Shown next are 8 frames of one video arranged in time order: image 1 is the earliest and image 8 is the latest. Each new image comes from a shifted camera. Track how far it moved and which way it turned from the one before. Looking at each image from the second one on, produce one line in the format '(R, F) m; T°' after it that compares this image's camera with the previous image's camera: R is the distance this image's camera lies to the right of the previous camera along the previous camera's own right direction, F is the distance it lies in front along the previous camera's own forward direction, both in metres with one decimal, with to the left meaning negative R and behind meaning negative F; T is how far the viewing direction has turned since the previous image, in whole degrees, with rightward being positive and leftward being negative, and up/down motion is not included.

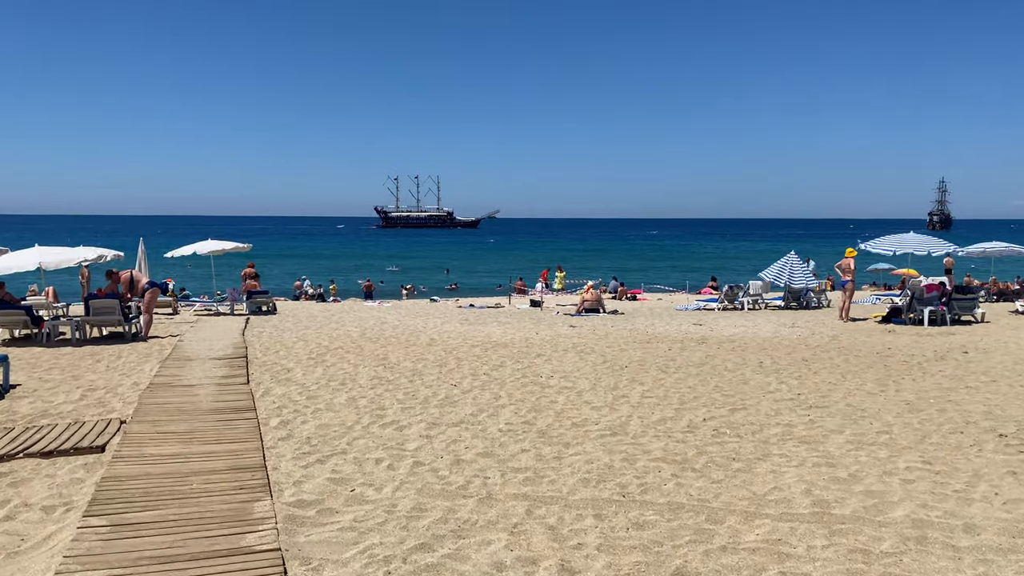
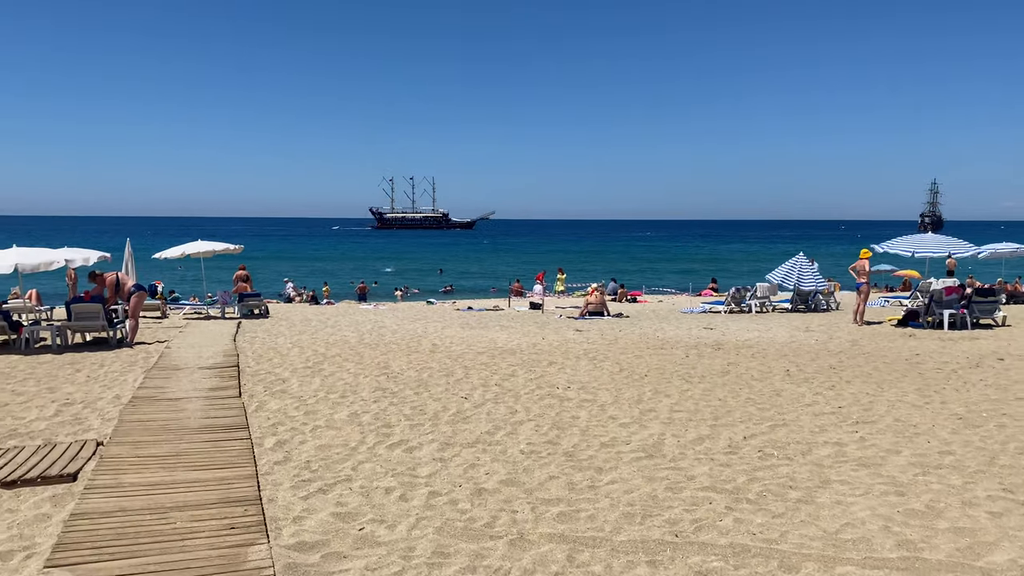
(-0.2, +0.6) m; +1°
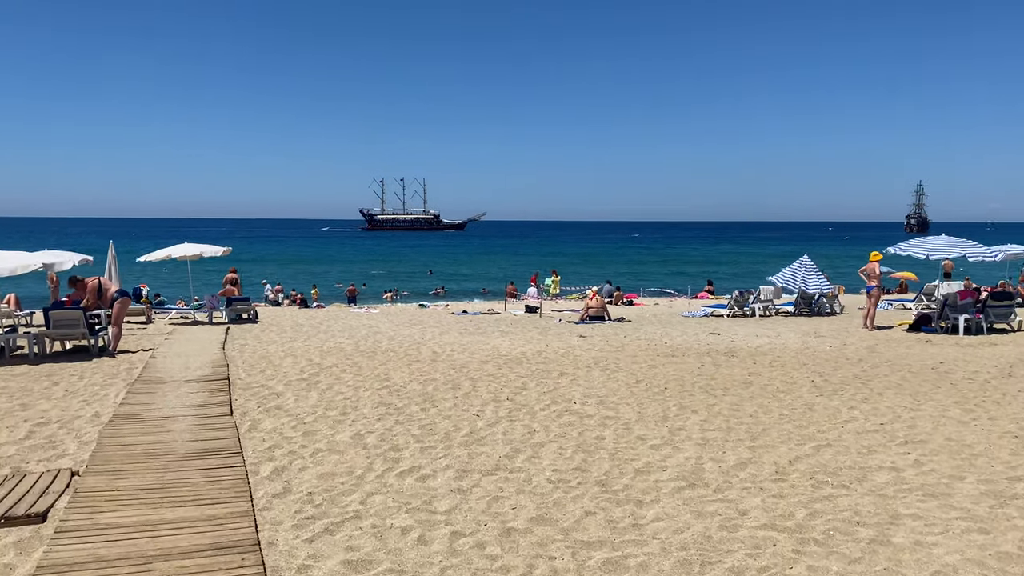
(-0.2, +0.5) m; +1°
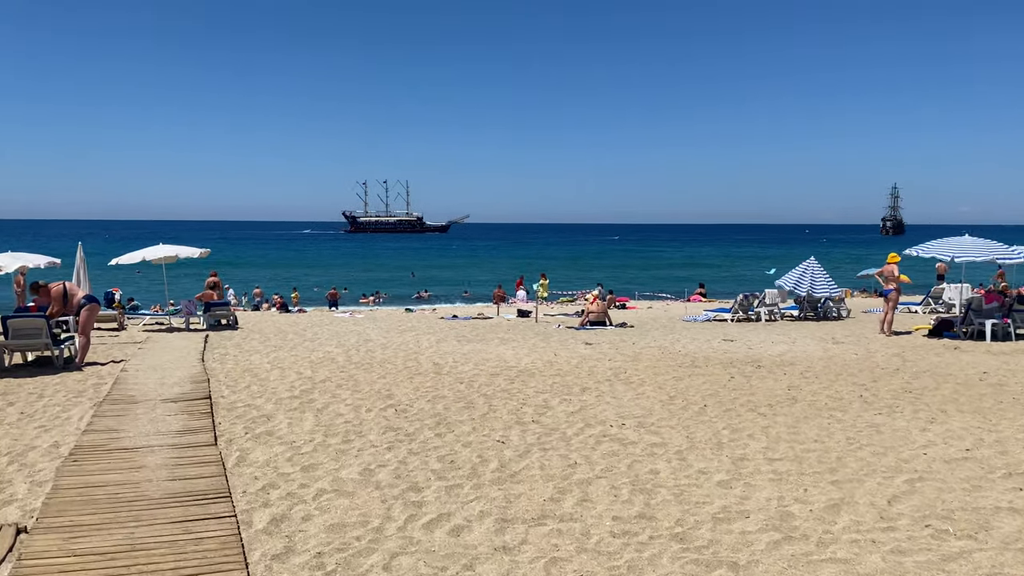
(-0.3, +0.9) m; +1°
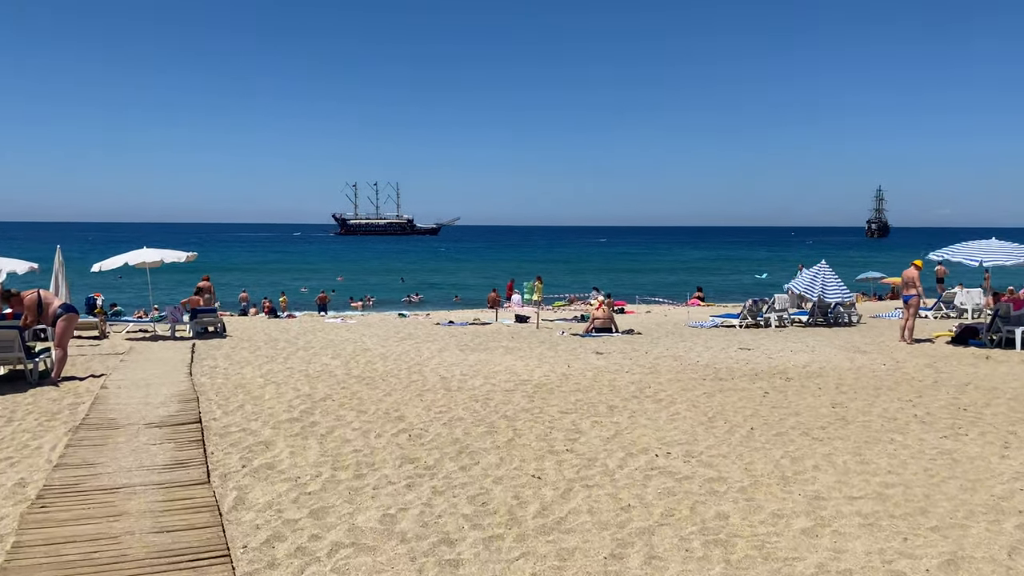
(-0.3, +0.7) m; +1°
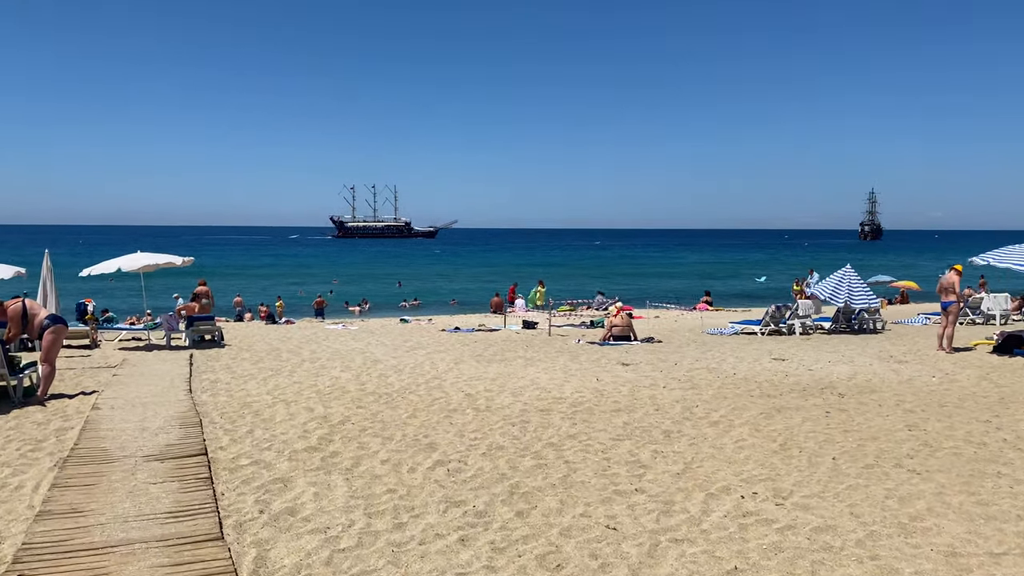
(-0.4, +0.8) m; 0°
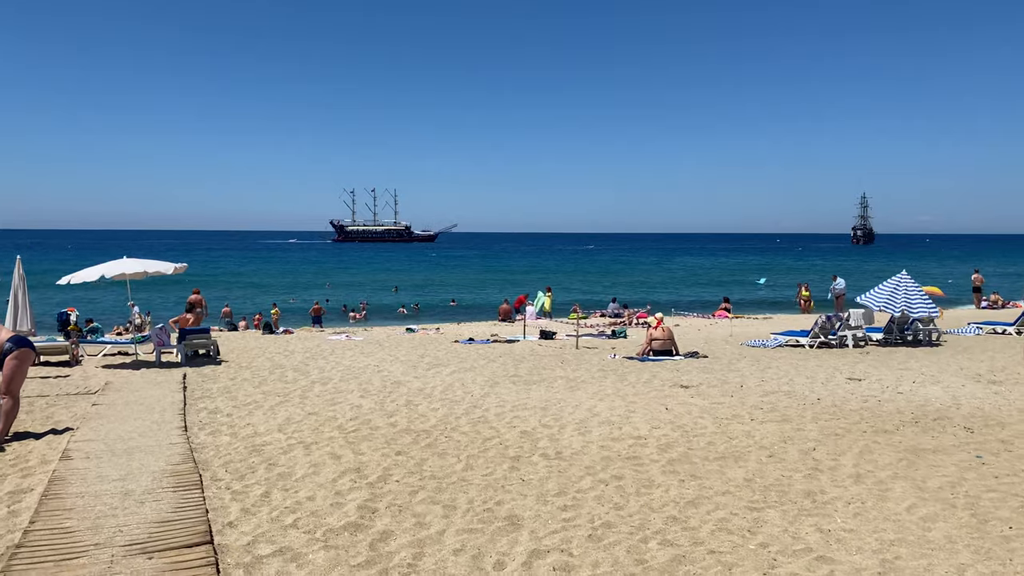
(-0.6, +1.5) m; +1°
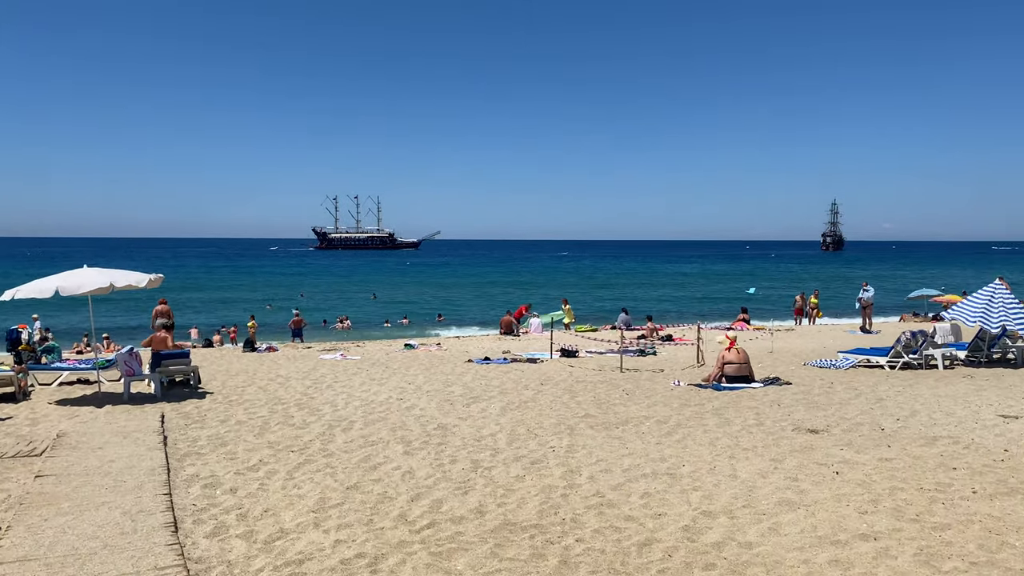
(-1.0, +2.3) m; +2°
